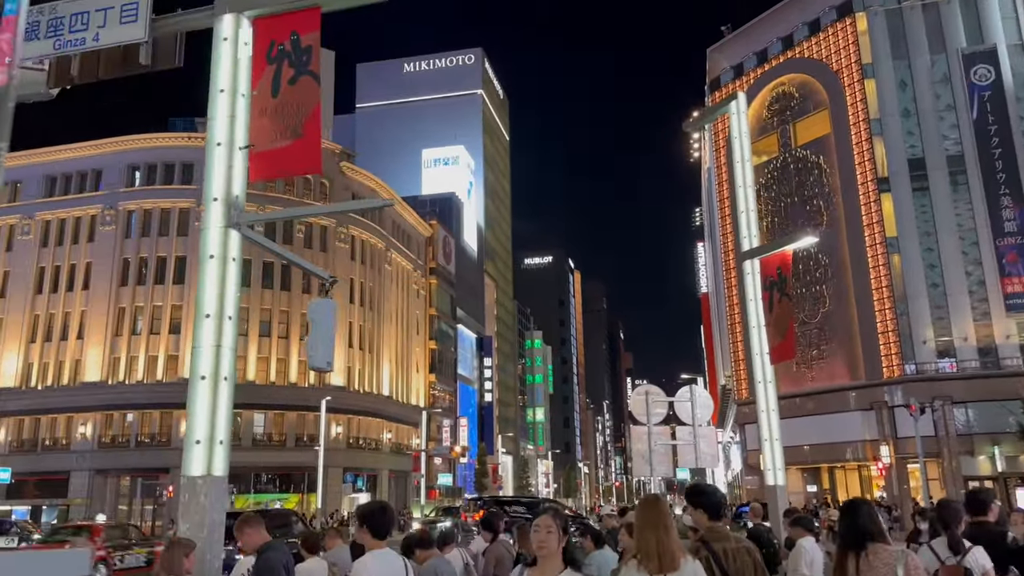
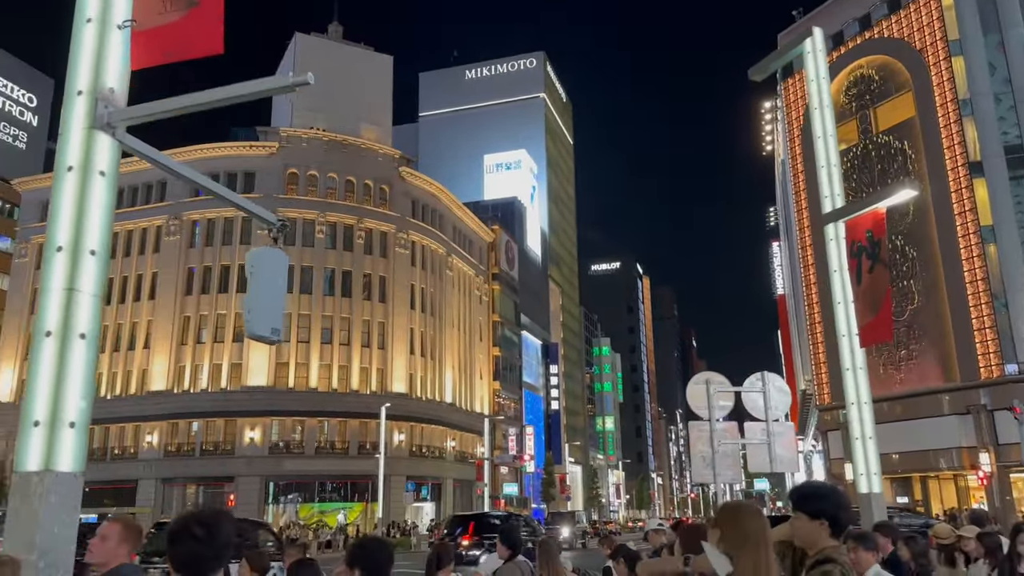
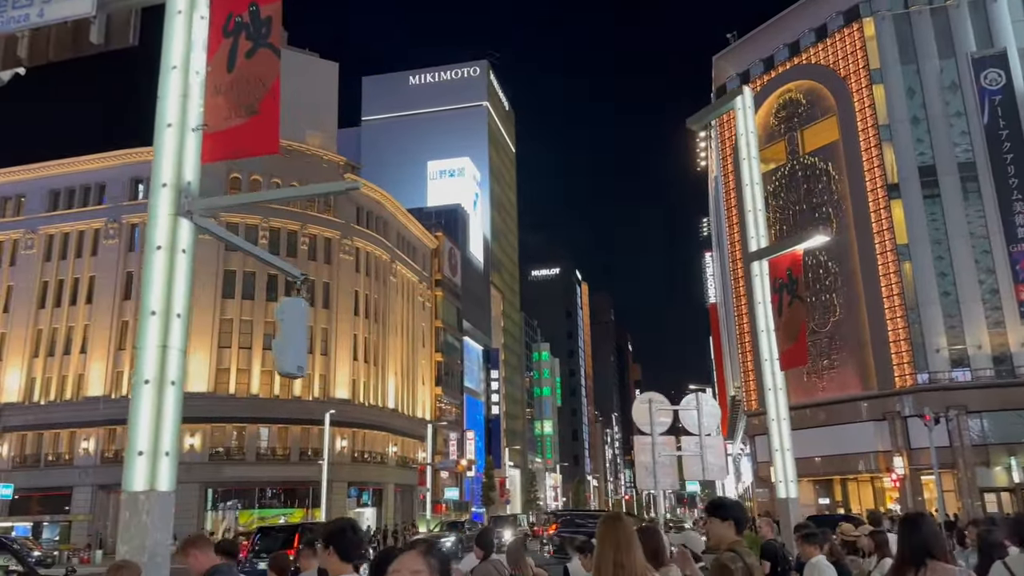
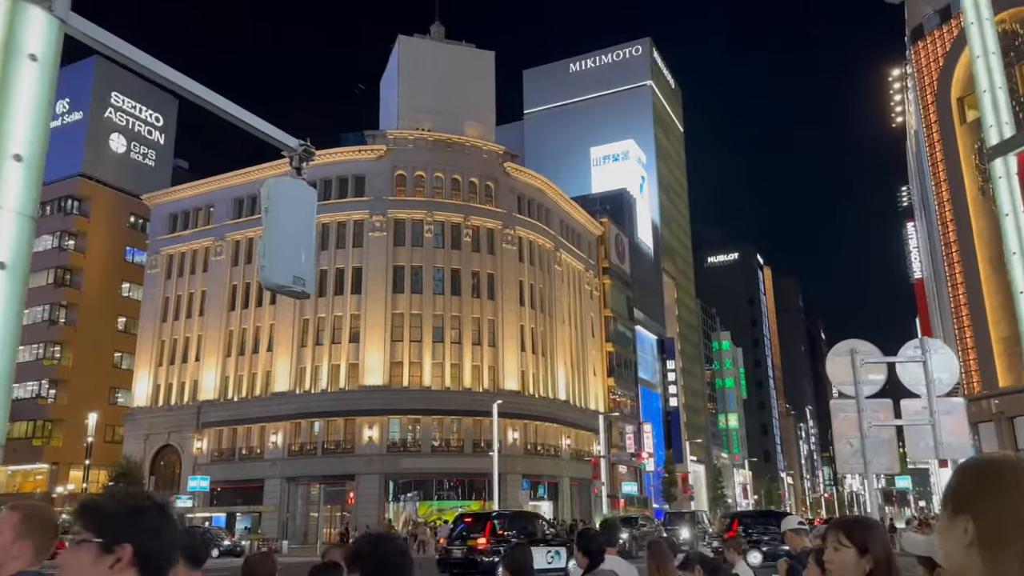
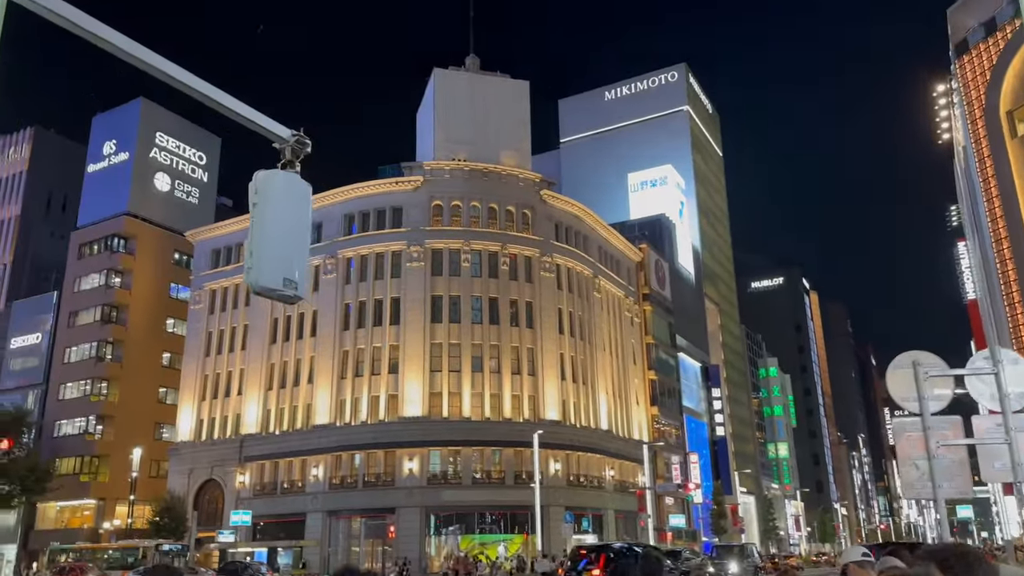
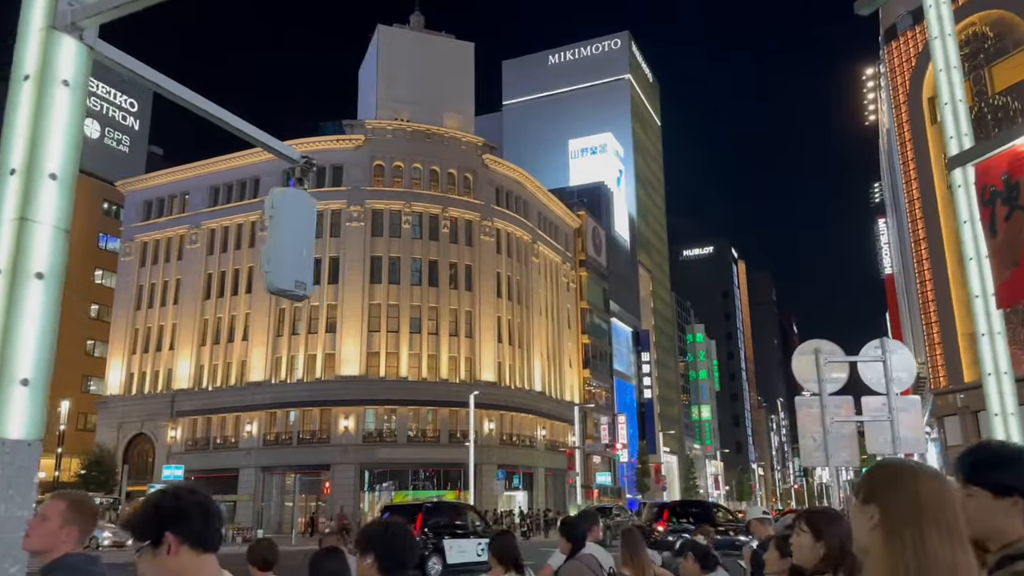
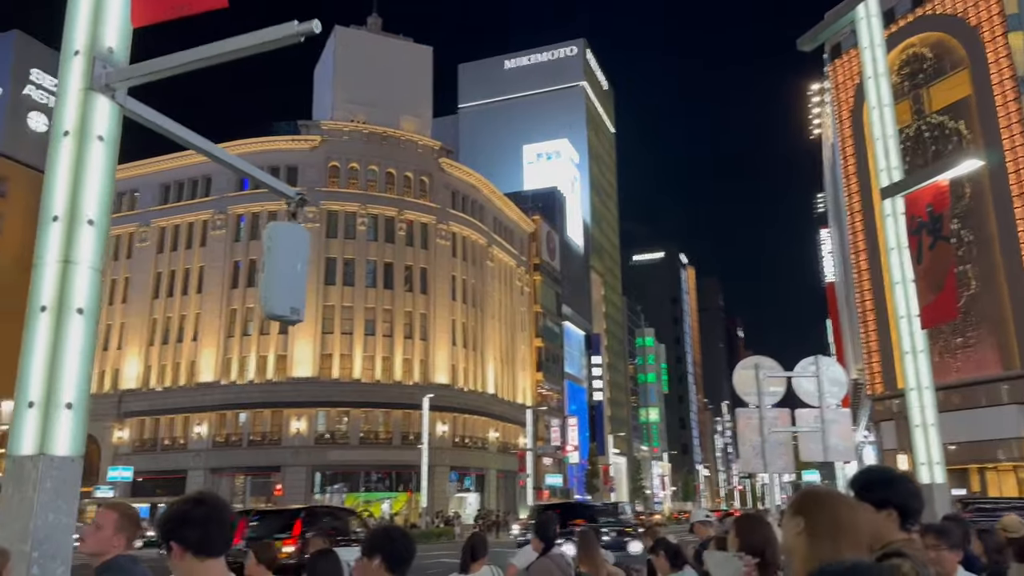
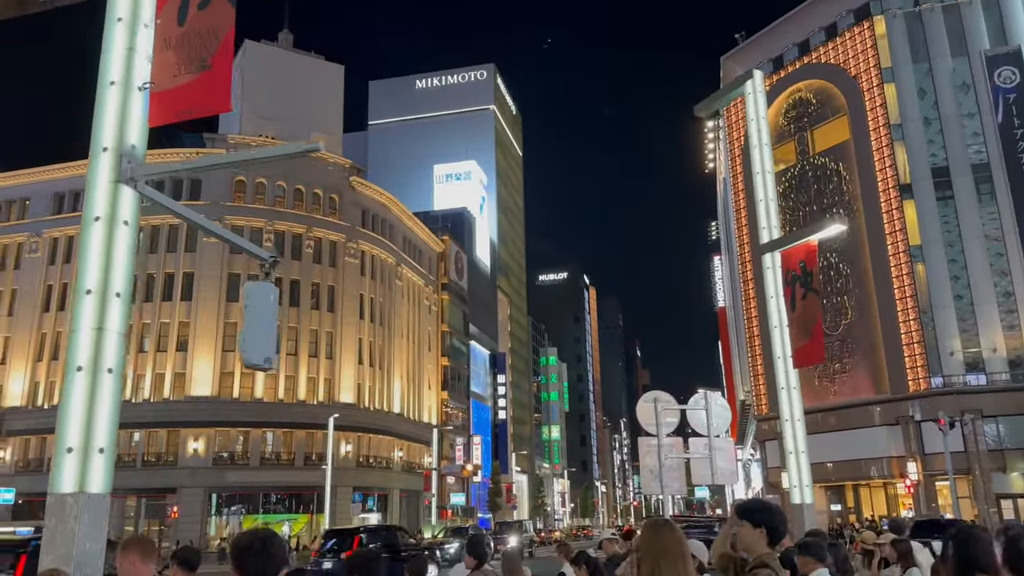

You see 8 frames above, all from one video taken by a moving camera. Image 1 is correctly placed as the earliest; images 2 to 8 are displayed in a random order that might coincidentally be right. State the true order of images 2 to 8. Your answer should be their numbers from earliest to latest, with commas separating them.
3, 8, 2, 7, 6, 4, 5
